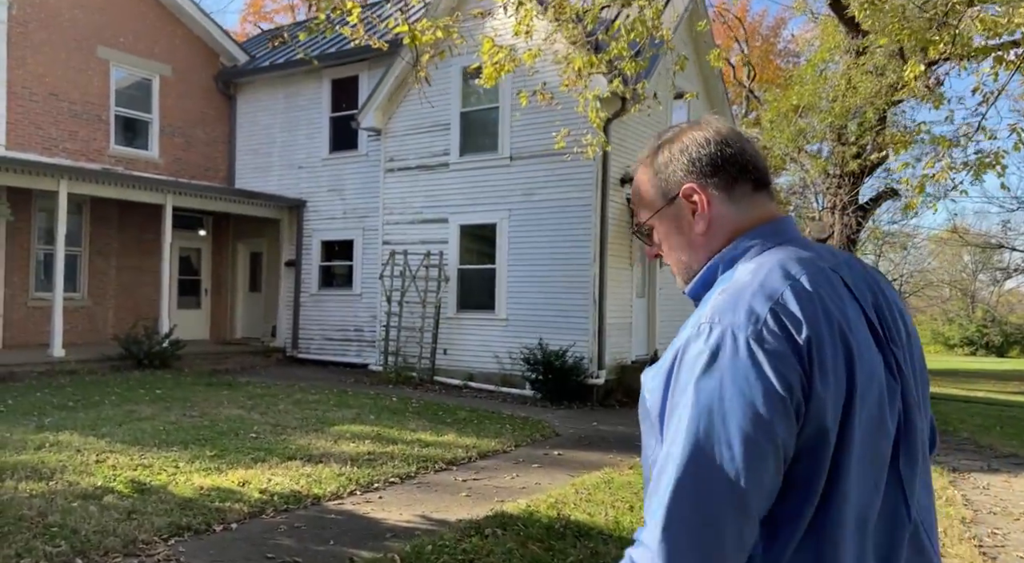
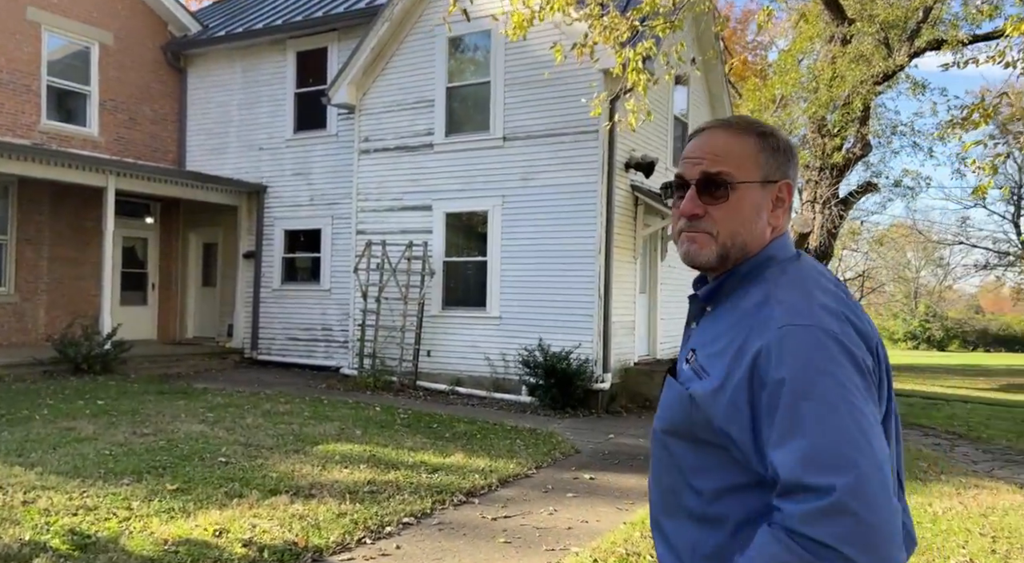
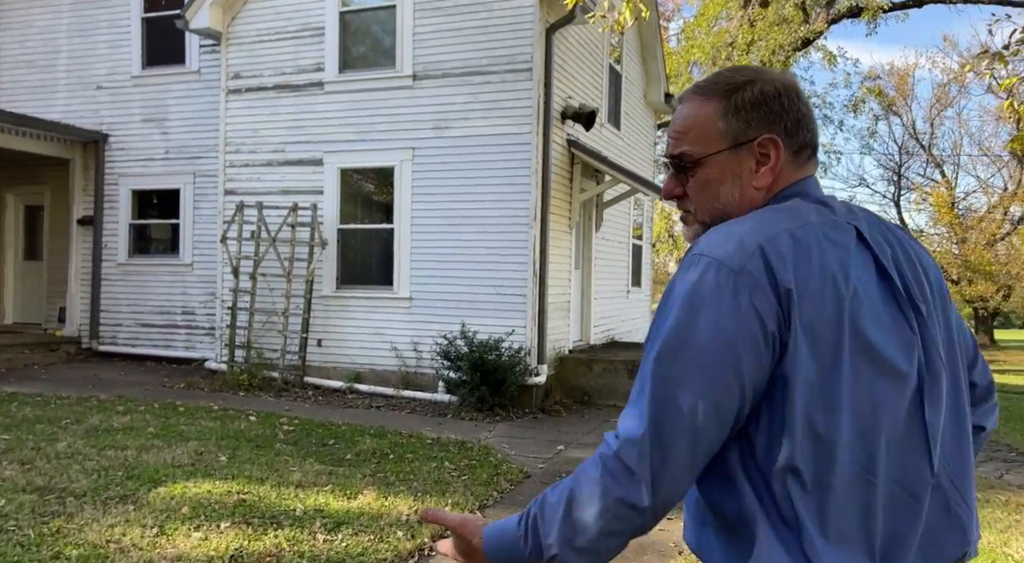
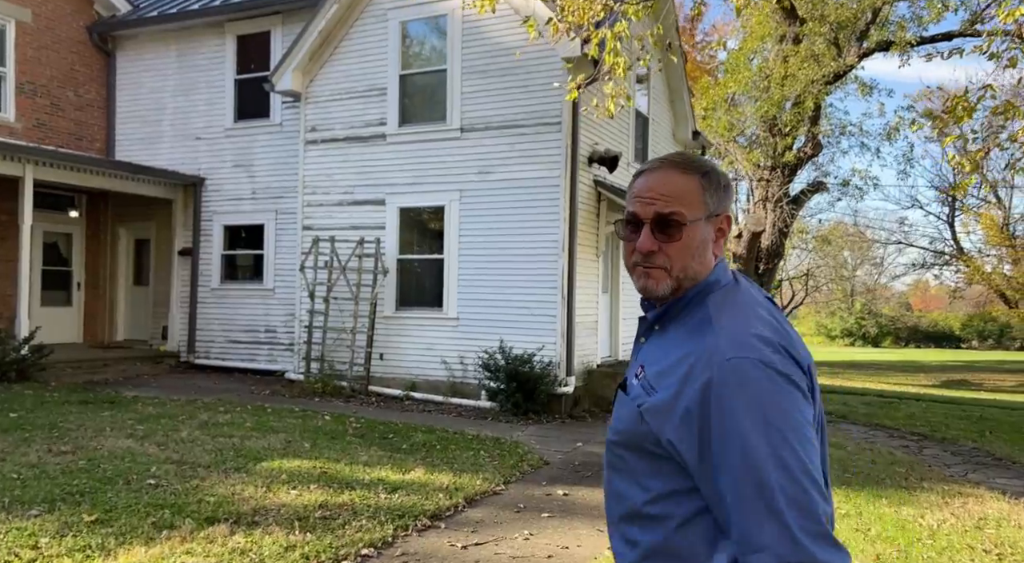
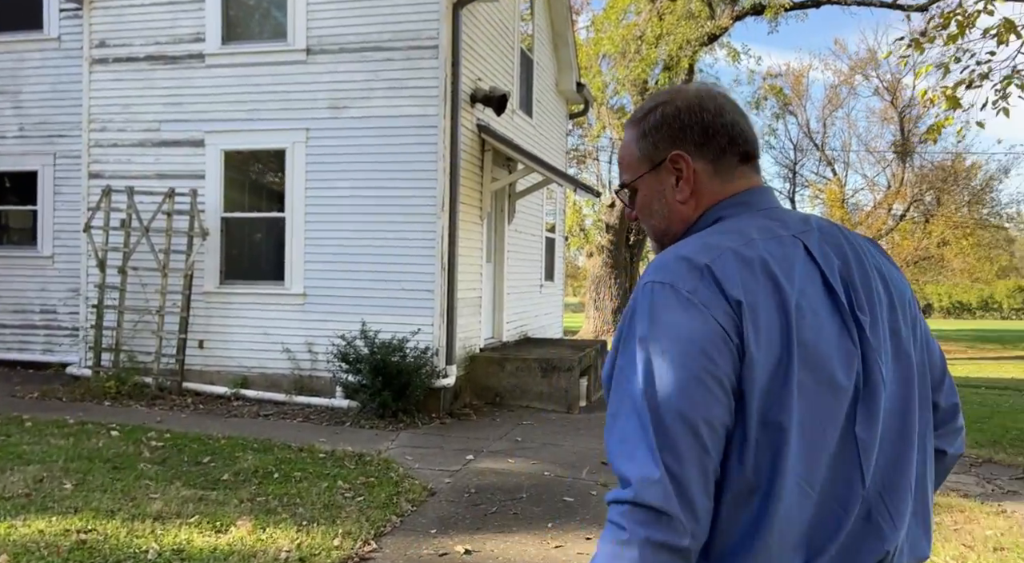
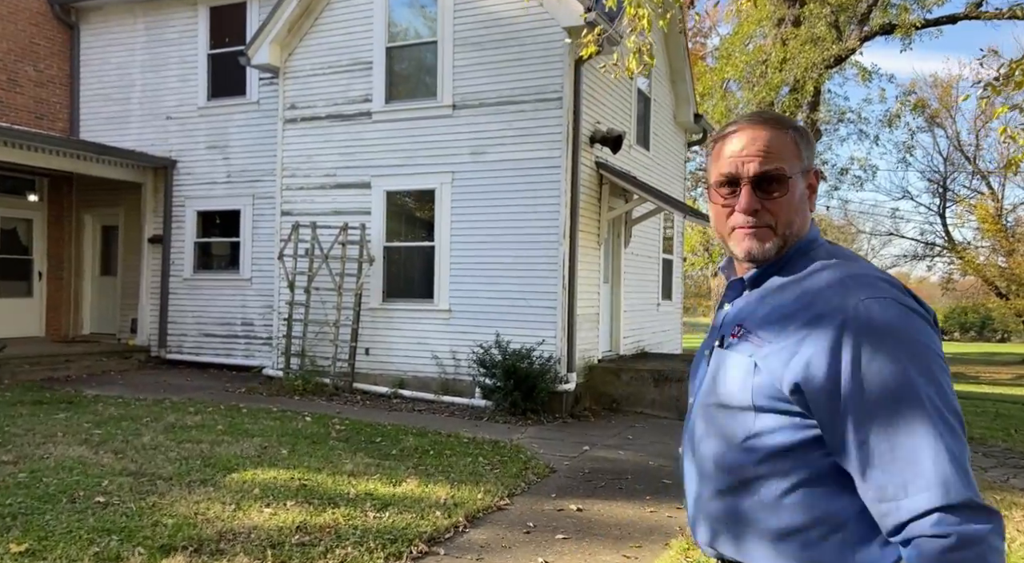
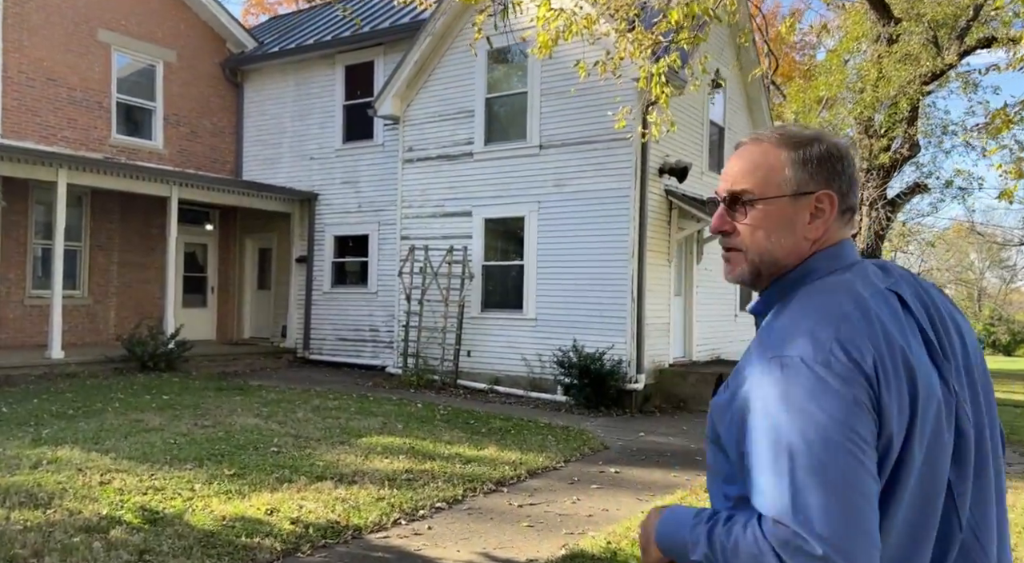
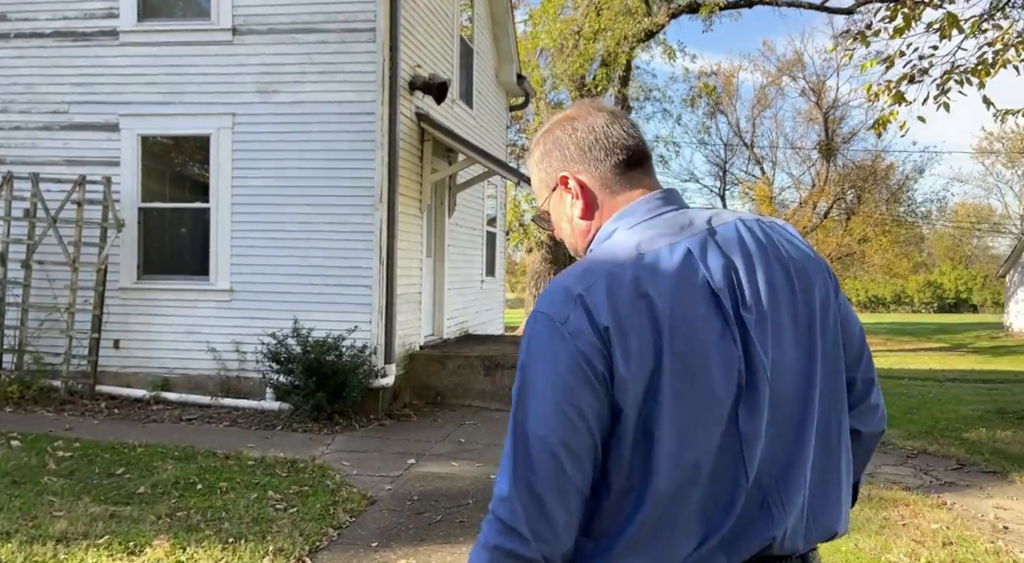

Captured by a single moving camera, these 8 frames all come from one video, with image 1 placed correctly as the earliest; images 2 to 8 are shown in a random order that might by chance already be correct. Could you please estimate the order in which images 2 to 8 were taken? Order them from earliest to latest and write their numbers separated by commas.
7, 2, 4, 6, 3, 5, 8
